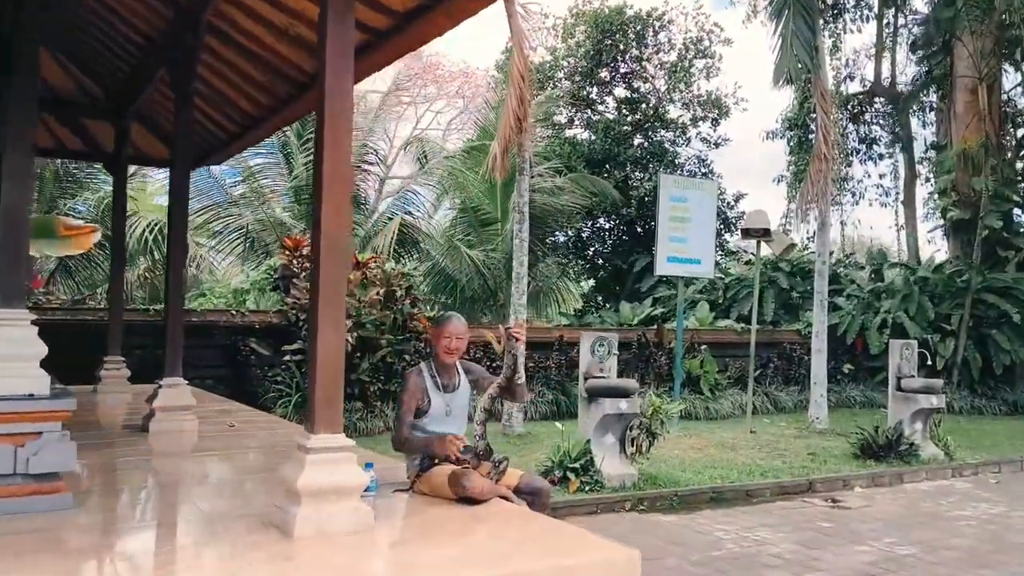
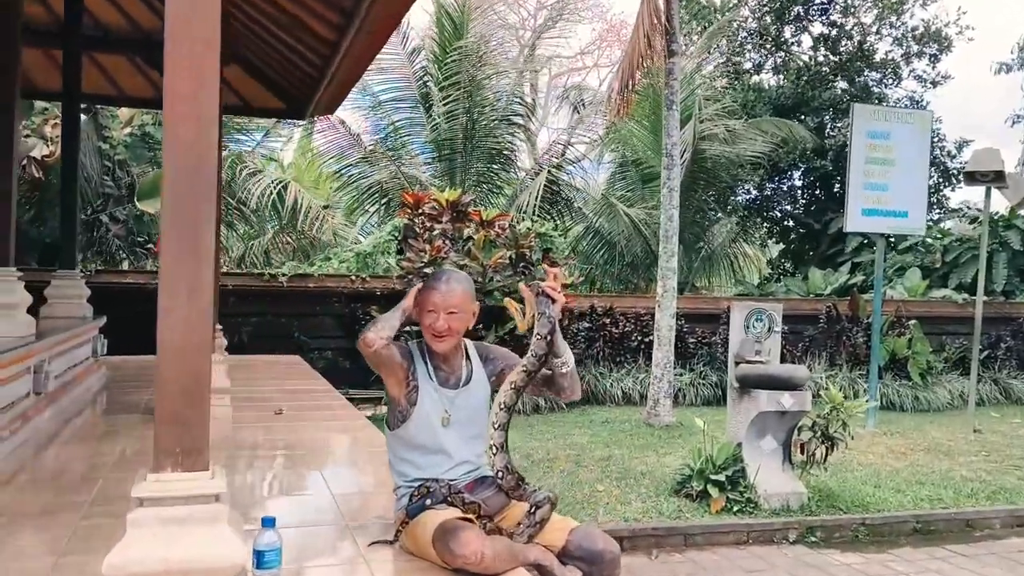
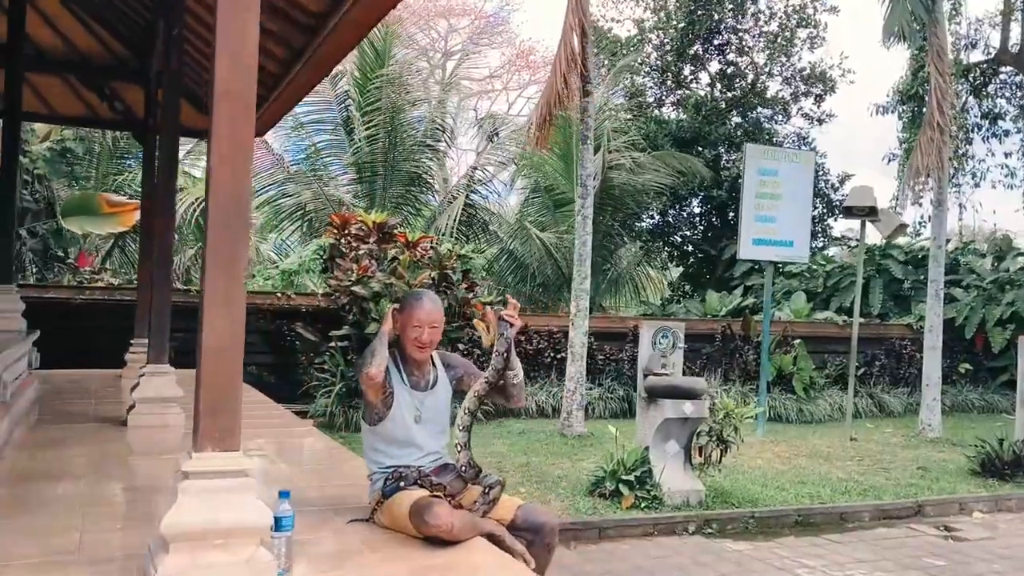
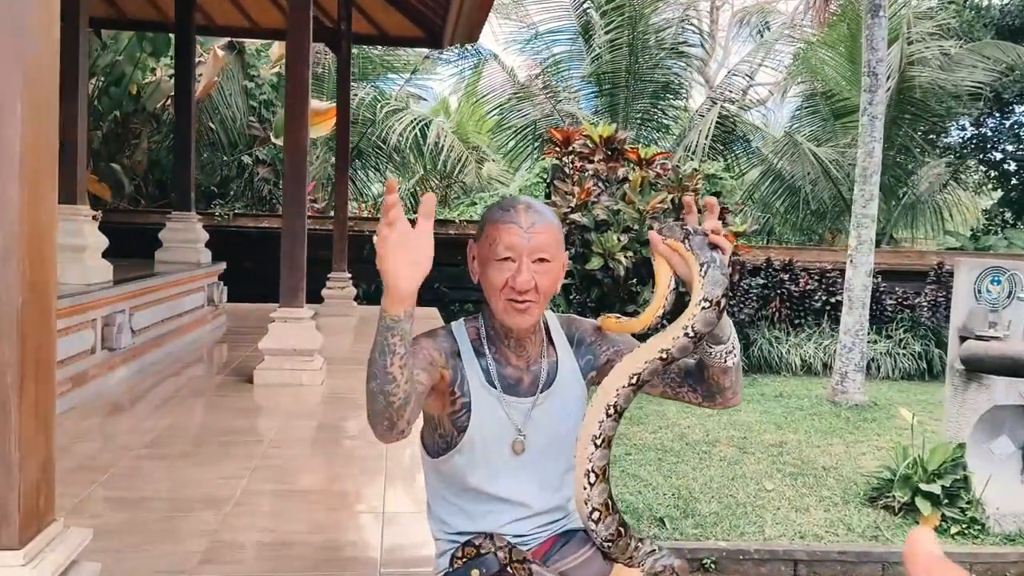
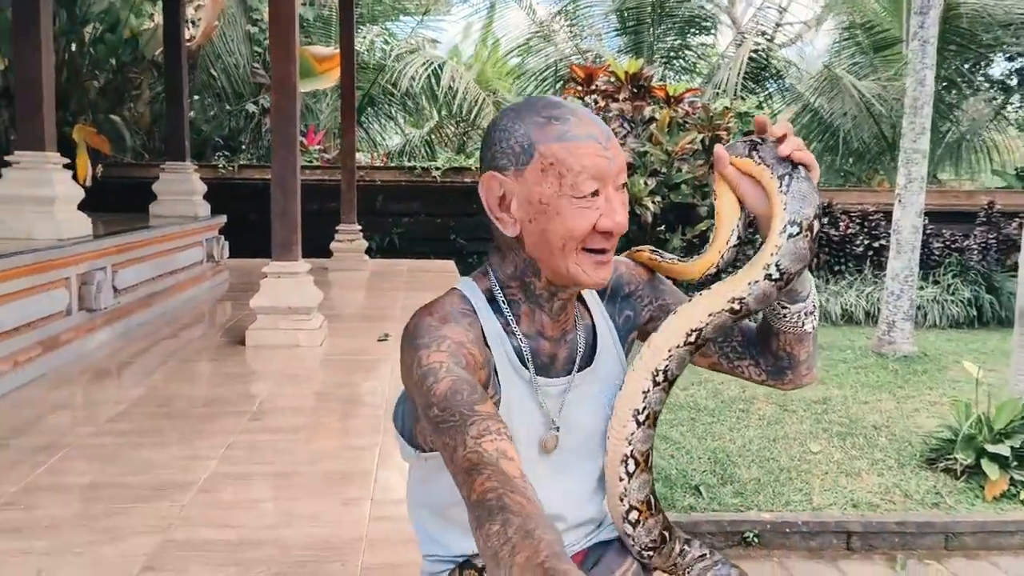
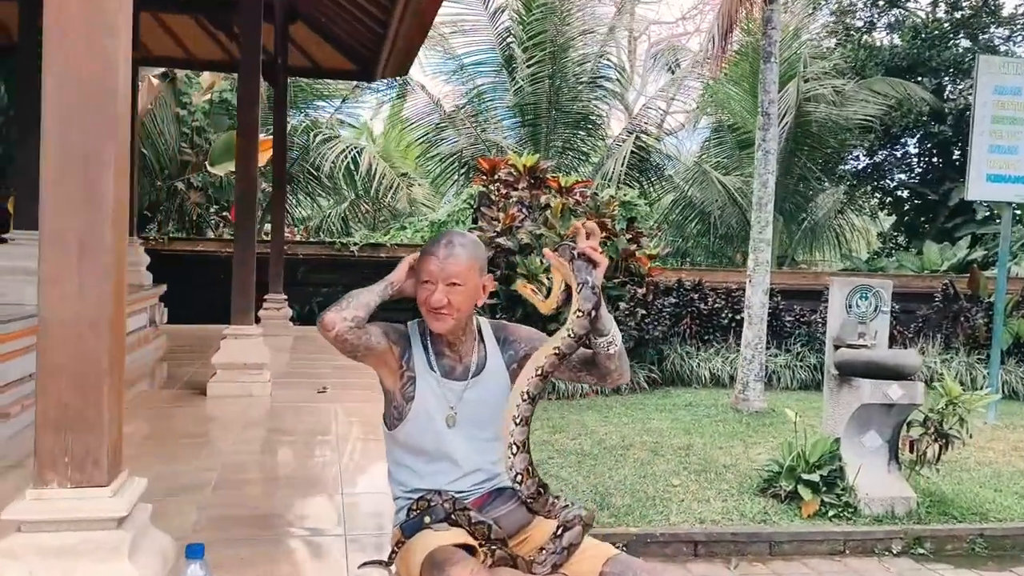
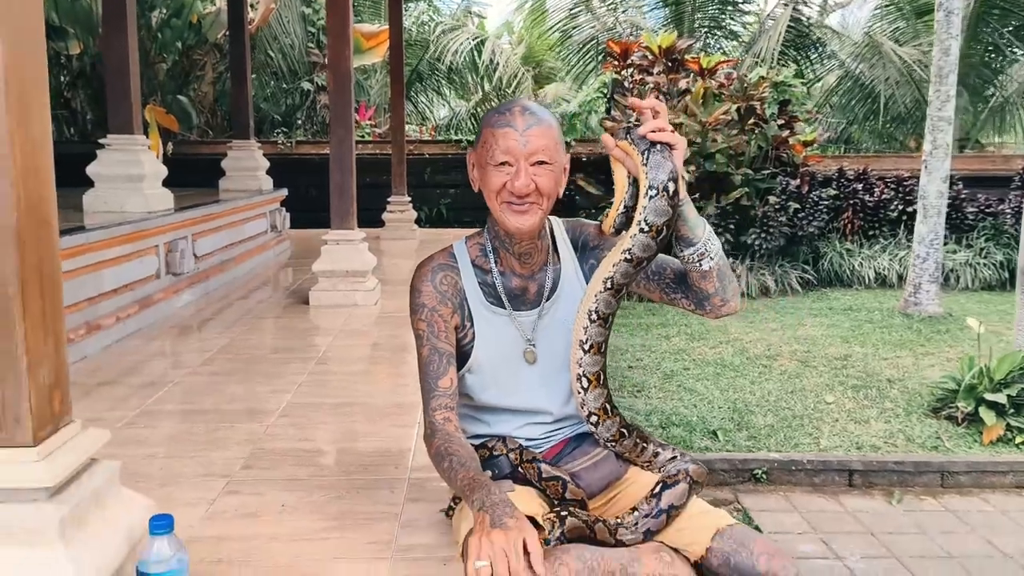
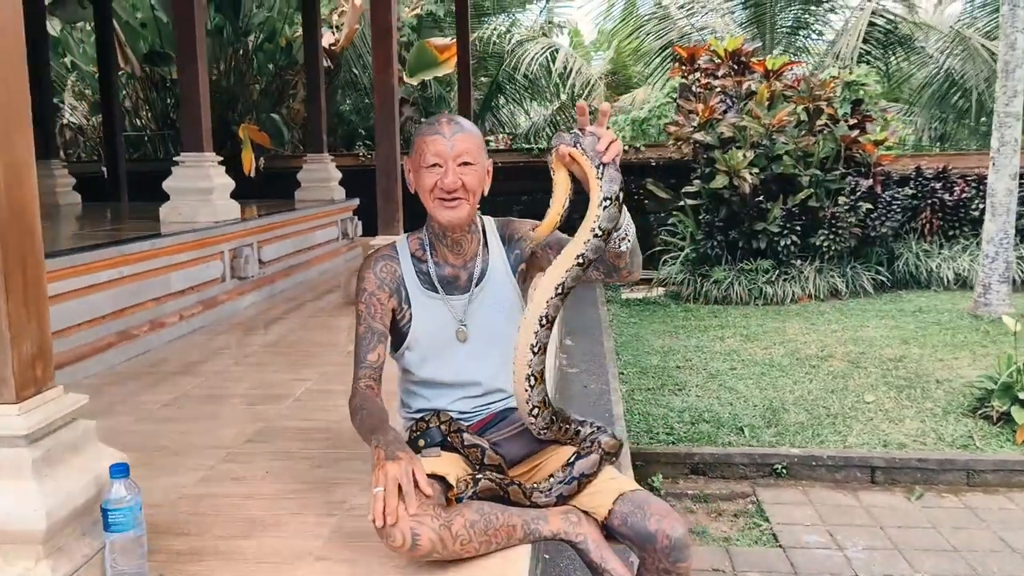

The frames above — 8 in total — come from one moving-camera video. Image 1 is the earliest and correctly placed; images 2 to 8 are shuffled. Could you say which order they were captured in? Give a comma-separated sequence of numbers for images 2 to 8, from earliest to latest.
3, 2, 6, 4, 5, 7, 8
